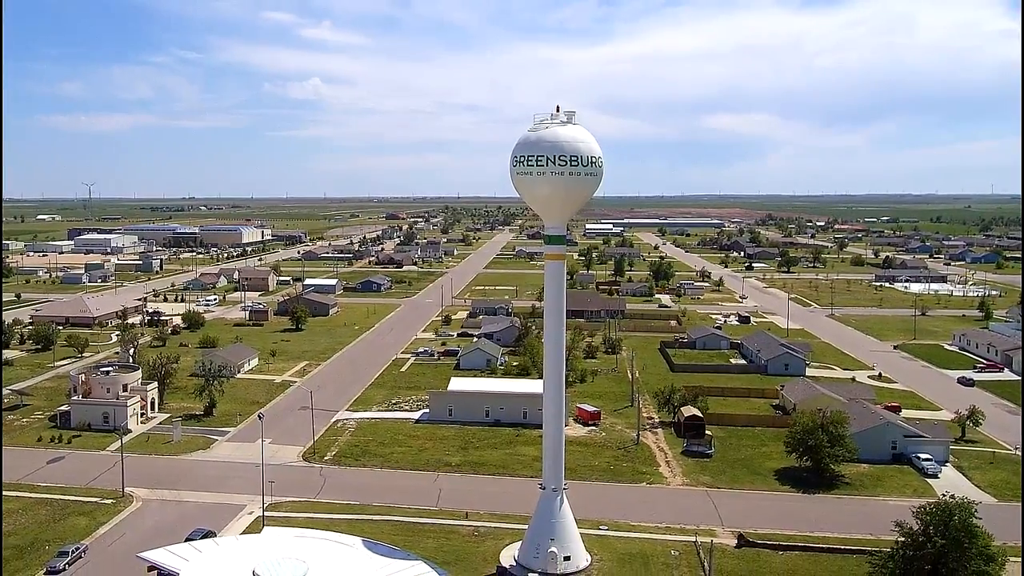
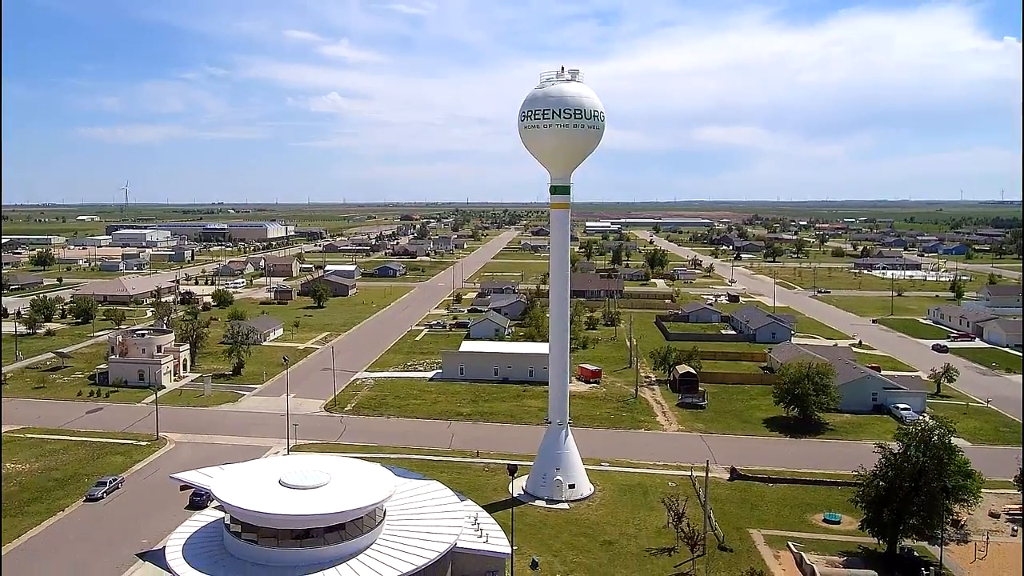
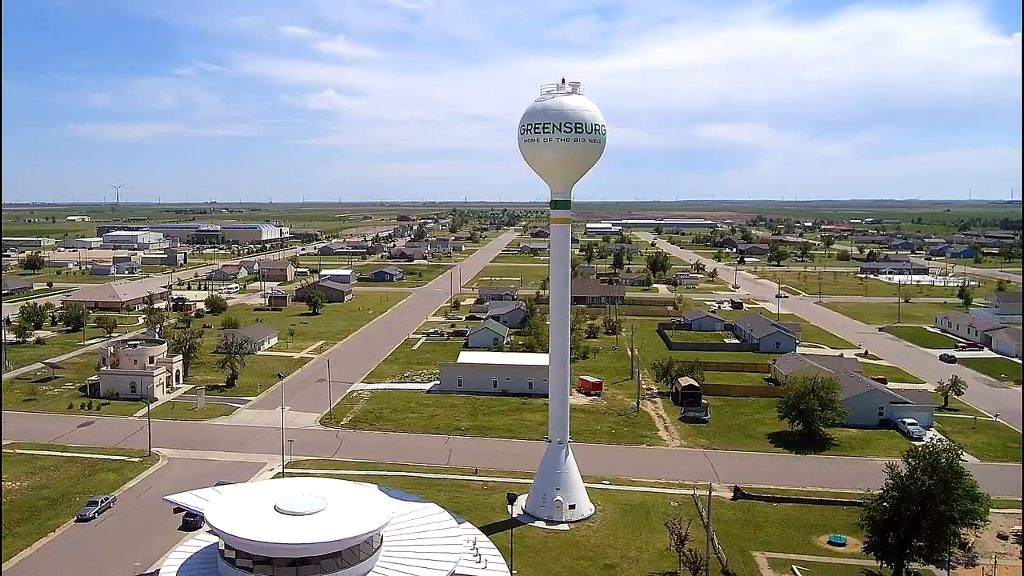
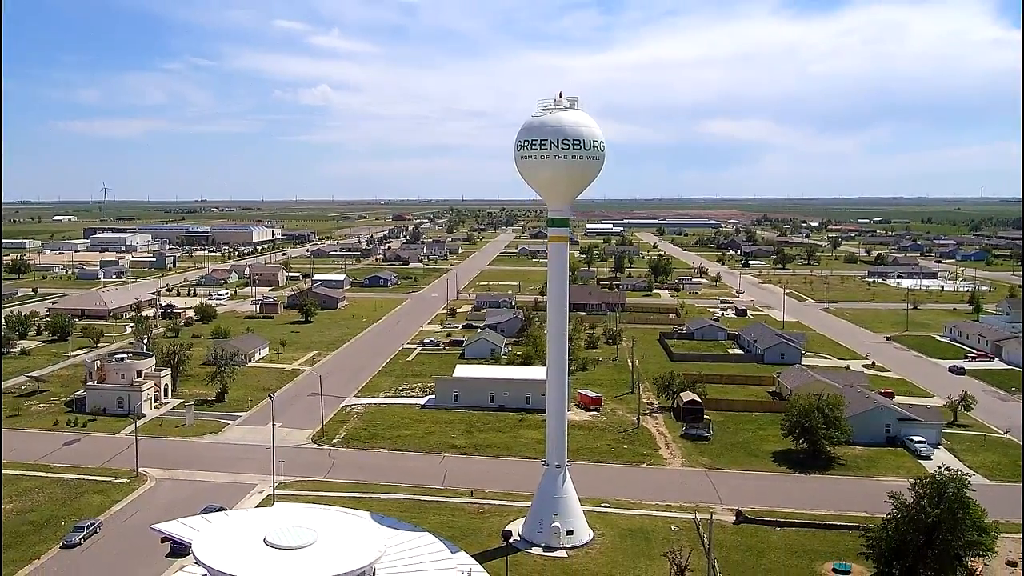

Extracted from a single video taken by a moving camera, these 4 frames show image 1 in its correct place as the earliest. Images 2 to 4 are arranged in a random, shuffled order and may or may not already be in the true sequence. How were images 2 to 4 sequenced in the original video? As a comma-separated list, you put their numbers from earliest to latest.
4, 3, 2
